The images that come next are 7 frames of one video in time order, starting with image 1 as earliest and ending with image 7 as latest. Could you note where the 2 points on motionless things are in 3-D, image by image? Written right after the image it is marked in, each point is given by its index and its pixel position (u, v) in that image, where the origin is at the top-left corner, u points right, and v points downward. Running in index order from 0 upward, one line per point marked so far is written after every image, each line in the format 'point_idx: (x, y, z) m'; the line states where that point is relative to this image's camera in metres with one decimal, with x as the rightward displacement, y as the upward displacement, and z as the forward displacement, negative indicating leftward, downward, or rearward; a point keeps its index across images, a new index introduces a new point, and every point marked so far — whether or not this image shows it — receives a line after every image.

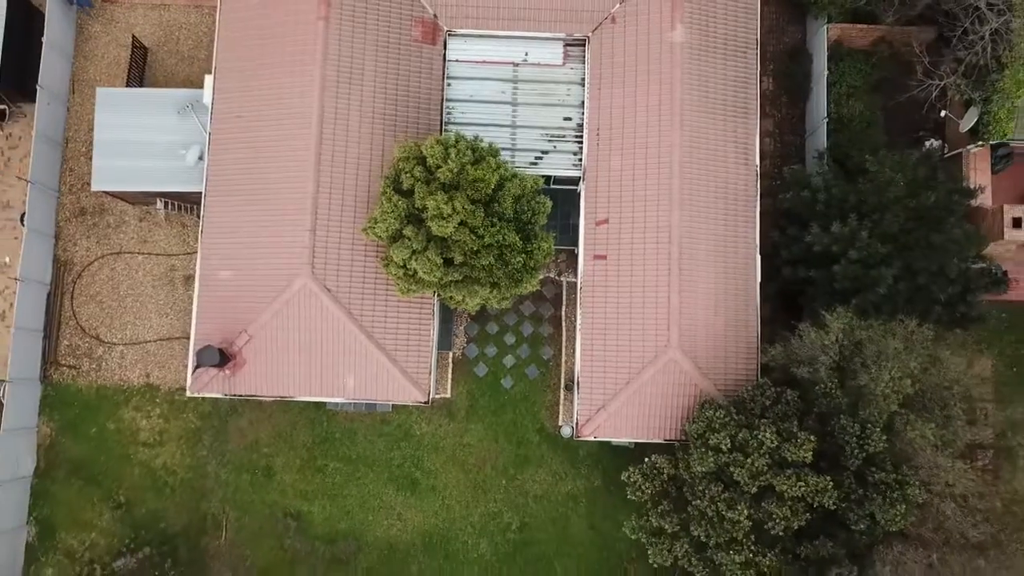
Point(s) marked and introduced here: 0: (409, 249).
0: (-2.2, +0.8, +13.4) m
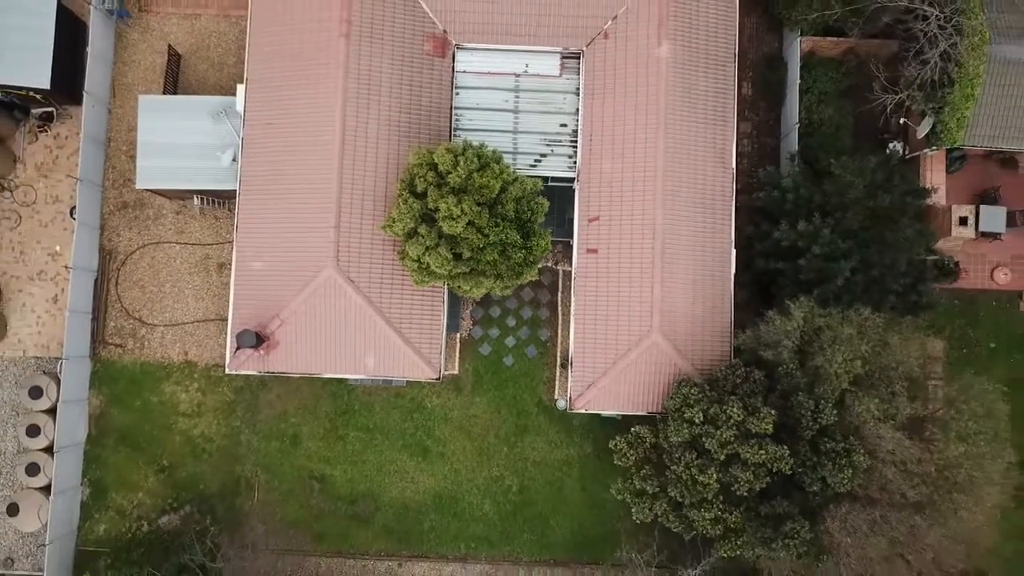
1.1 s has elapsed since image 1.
0: (-2.2, +1.1, +15.3) m
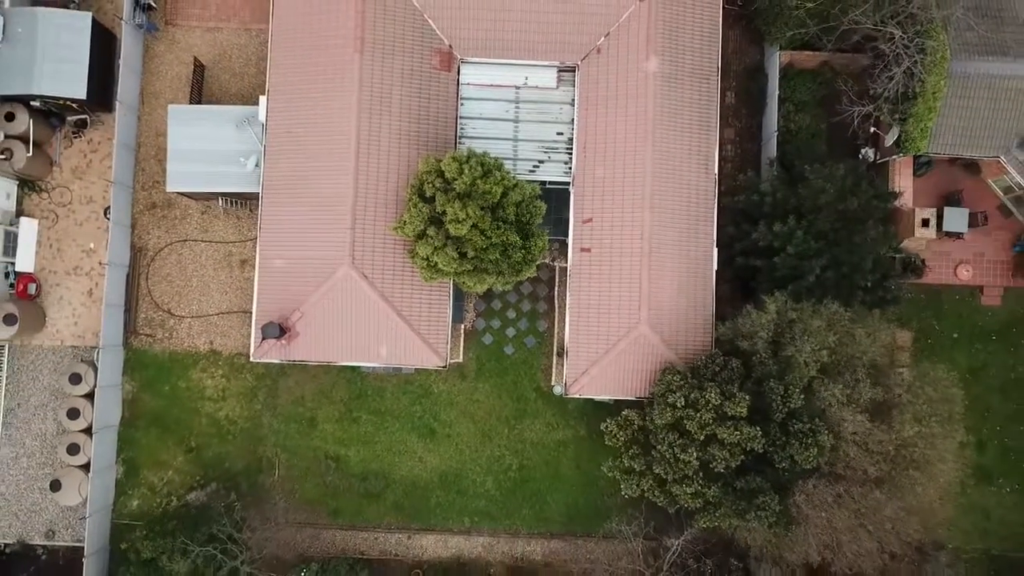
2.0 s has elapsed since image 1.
0: (-2.2, +1.2, +16.8) m
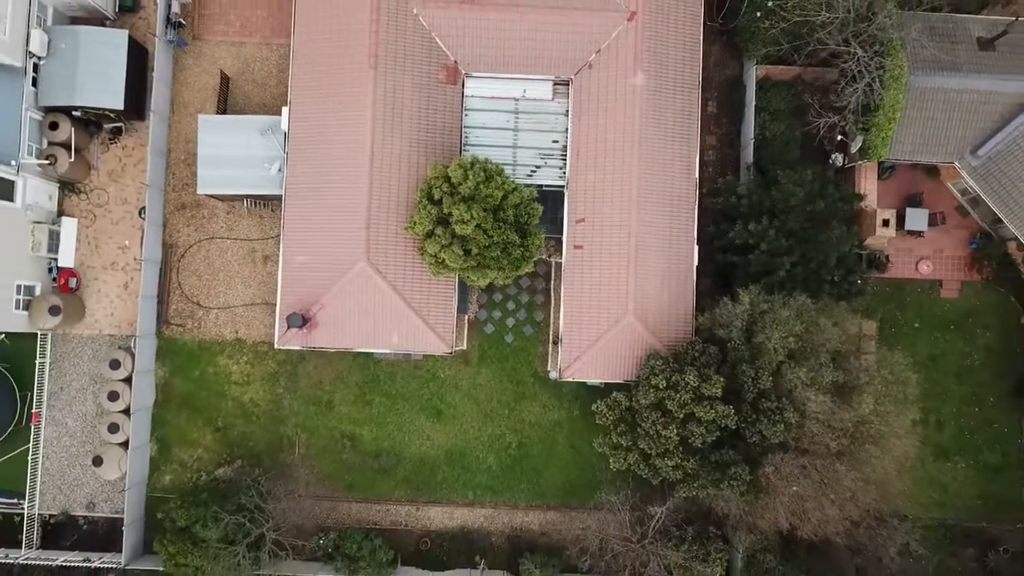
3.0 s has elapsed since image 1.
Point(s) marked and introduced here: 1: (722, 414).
0: (-2.2, +1.4, +18.7) m
1: (+6.3, -3.8, +18.4) m
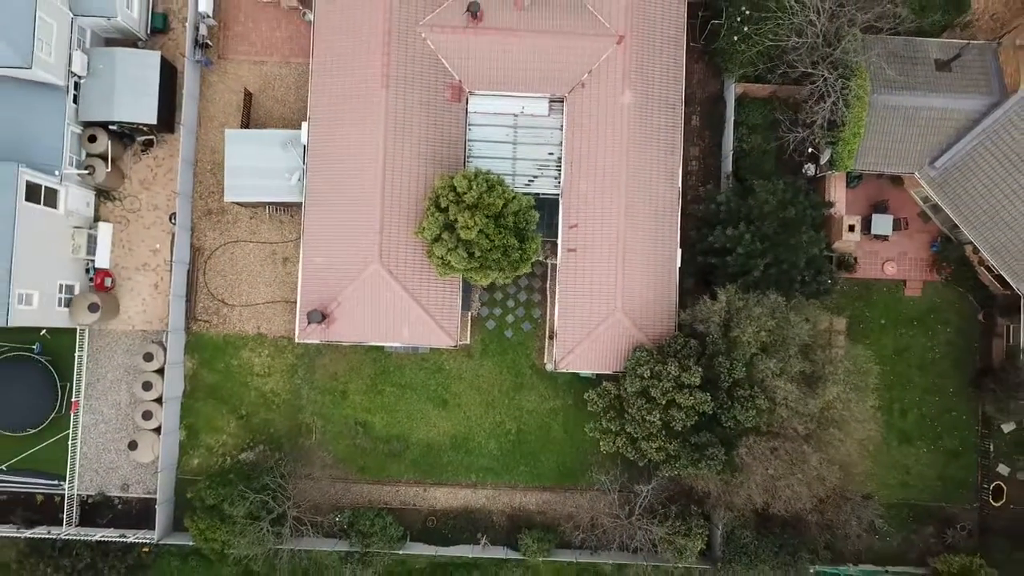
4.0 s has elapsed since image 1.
0: (-2.2, +1.4, +20.7) m
1: (+6.3, -3.7, +20.4) m
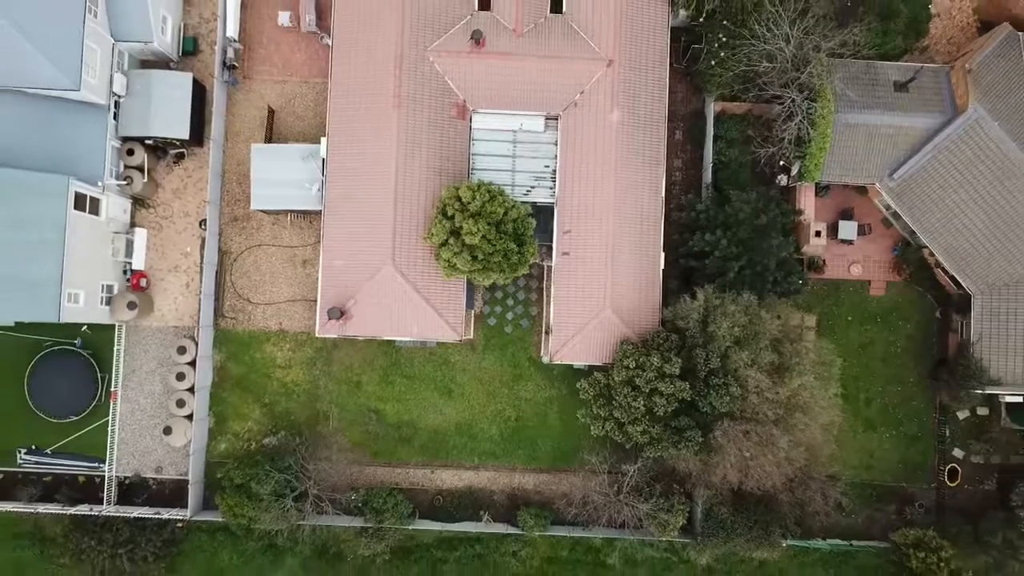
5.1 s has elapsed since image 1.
0: (-2.3, +1.4, +23.1) m
1: (+6.3, -3.7, +22.8) m
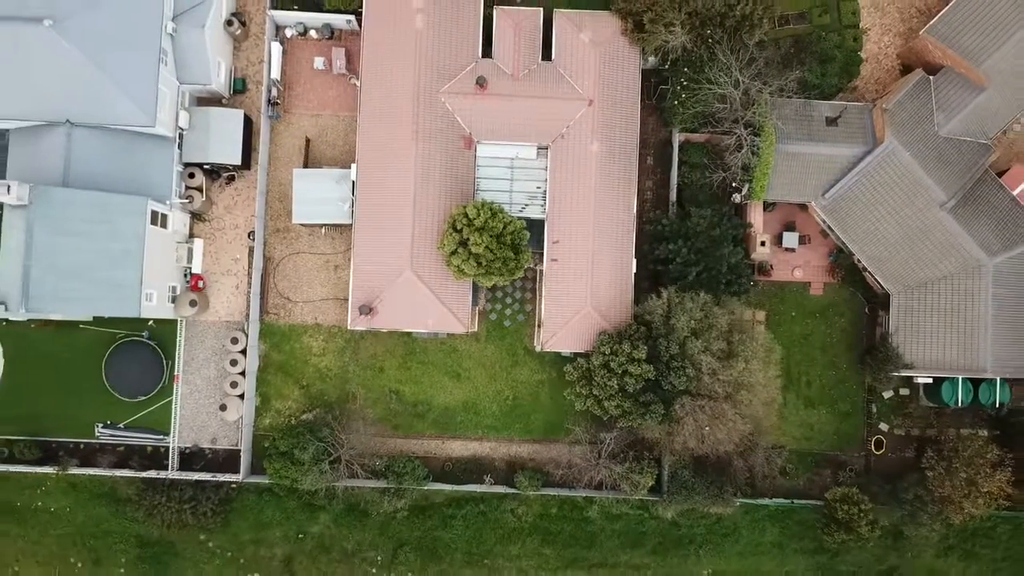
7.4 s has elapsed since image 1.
0: (-2.4, +1.4, +28.3) m
1: (+6.2, -3.8, +27.9) m
